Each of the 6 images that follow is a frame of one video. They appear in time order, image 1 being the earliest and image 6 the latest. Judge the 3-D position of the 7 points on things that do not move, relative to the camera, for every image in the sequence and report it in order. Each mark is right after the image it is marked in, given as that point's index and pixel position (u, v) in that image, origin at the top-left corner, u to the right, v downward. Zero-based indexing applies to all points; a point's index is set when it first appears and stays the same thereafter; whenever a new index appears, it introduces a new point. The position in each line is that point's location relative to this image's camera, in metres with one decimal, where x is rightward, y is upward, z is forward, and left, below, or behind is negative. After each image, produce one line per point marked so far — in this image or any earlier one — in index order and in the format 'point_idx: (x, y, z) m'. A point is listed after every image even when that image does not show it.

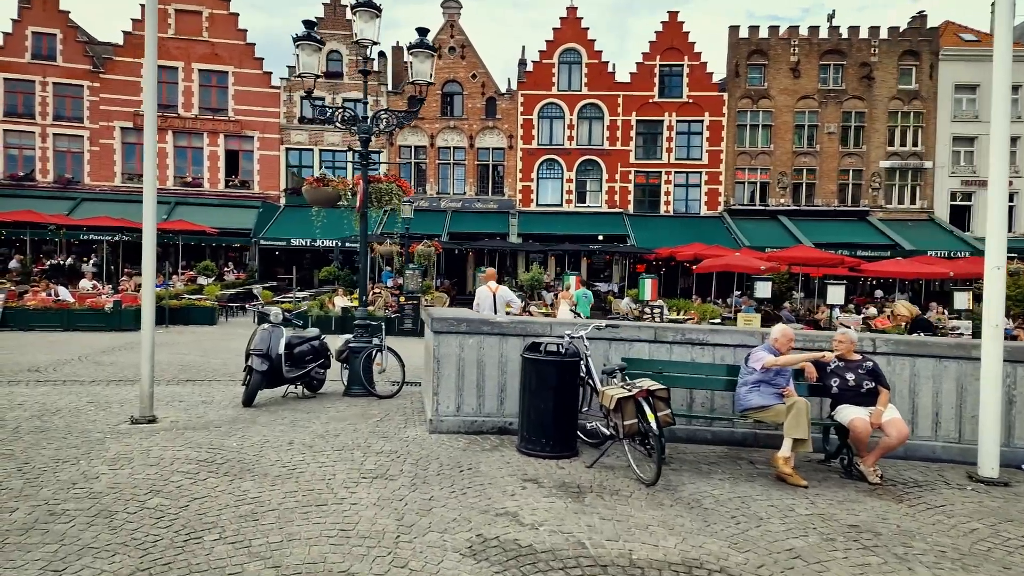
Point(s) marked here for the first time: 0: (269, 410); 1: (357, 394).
0: (-2.8, -1.4, +7.0) m
1: (-2.0, -1.4, +8.1) m
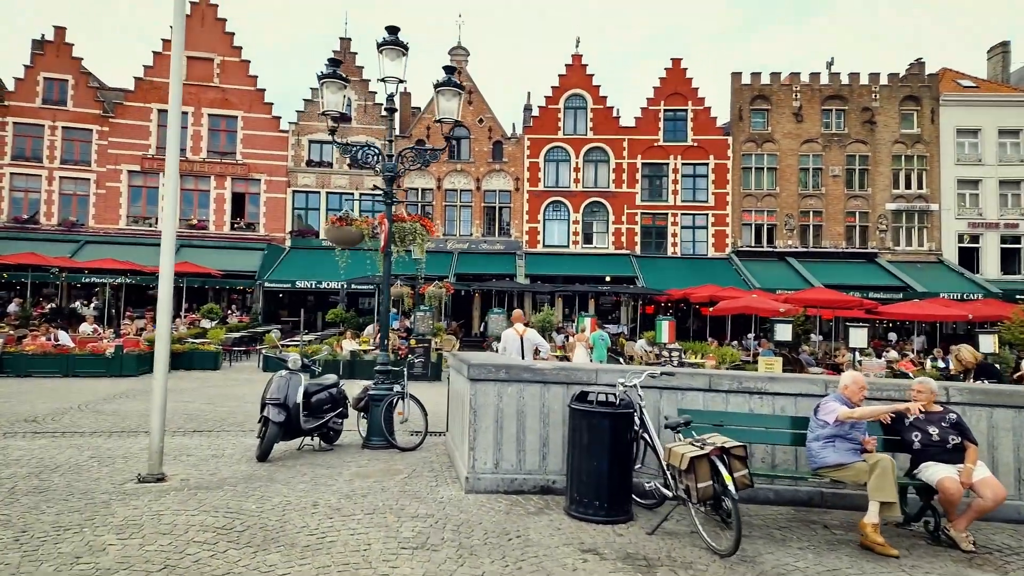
0: (-2.4, -1.9, +6.5) m
1: (-1.7, -1.9, +7.5) m
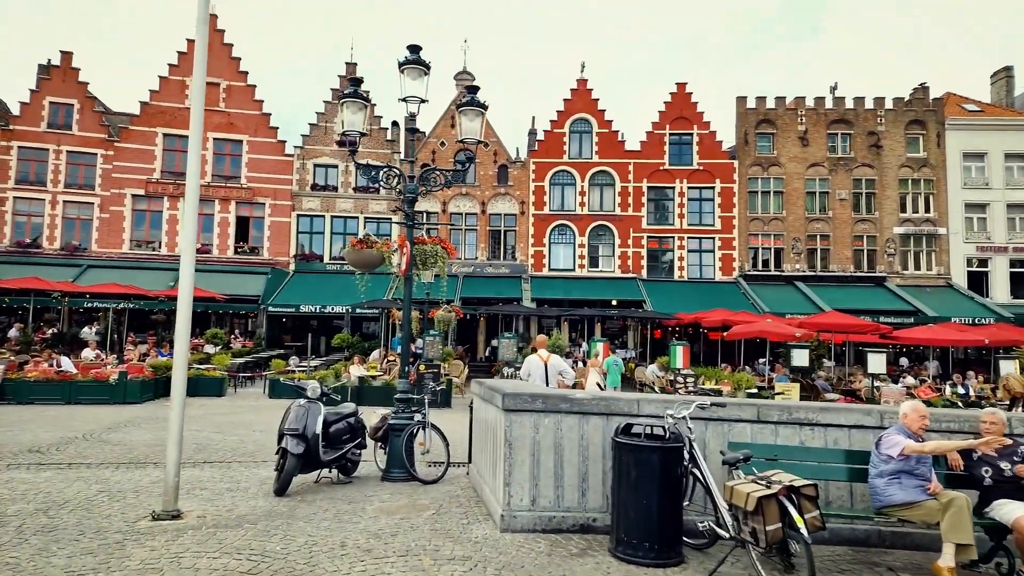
0: (-2.1, -2.1, +6.2) m
1: (-1.4, -2.2, +7.2) m
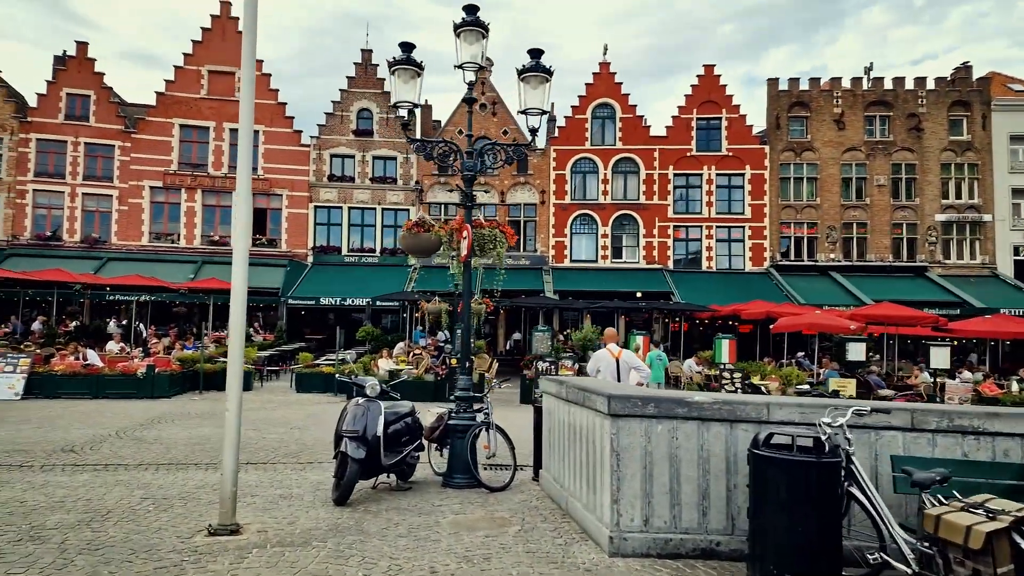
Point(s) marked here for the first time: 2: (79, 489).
0: (-1.3, -2.0, +5.6) m
1: (-0.6, -2.1, +6.6) m
2: (-4.4, -2.0, +6.2) m
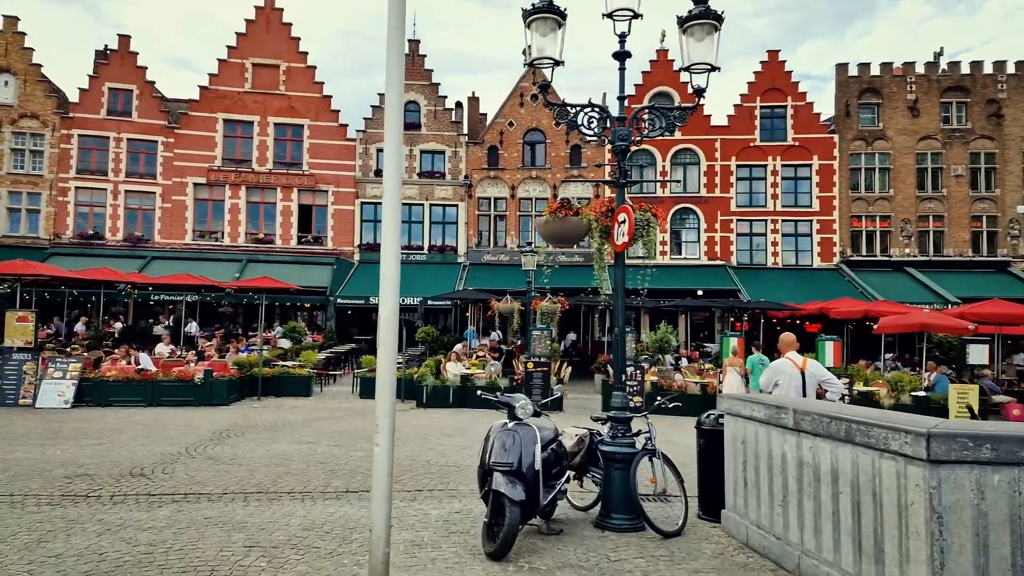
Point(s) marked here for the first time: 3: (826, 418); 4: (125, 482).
0: (+0.2, -2.0, +4.4) m
1: (+1.0, -2.1, +5.4) m
2: (-2.9, -2.0, +5.1) m
3: (+2.0, -0.8, +3.9) m
4: (-4.2, -2.1, +6.6) m
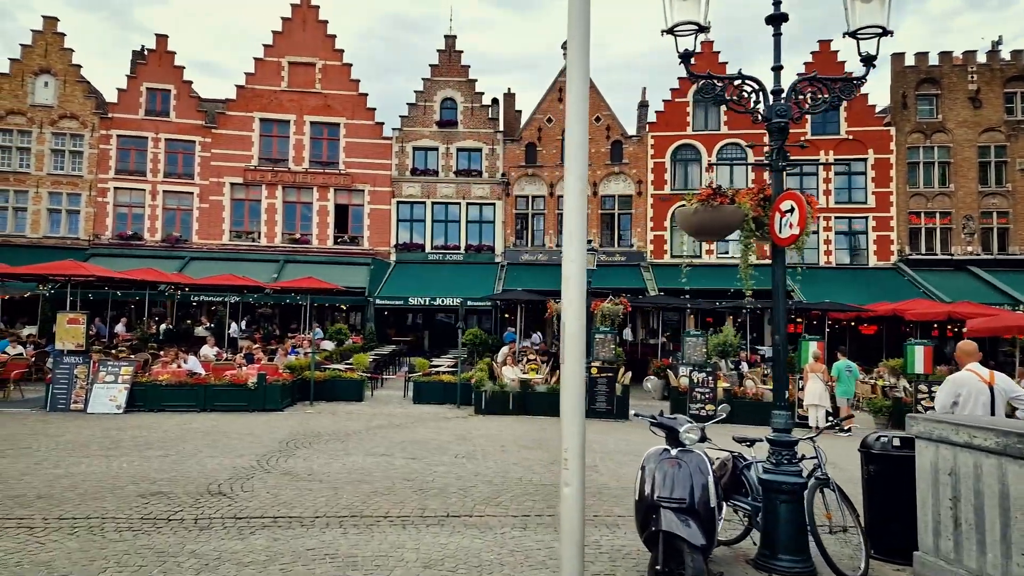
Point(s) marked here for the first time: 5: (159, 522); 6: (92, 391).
0: (+1.3, -2.0, +3.6) m
1: (+2.1, -2.1, +4.6) m
2: (-1.7, -2.0, +4.4) m
3: (+3.1, -0.8, +3.1) m
4: (-3.0, -2.1, +6.0) m
5: (-3.1, -2.1, +5.4) m
6: (-8.4, -2.0, +12.2) m
